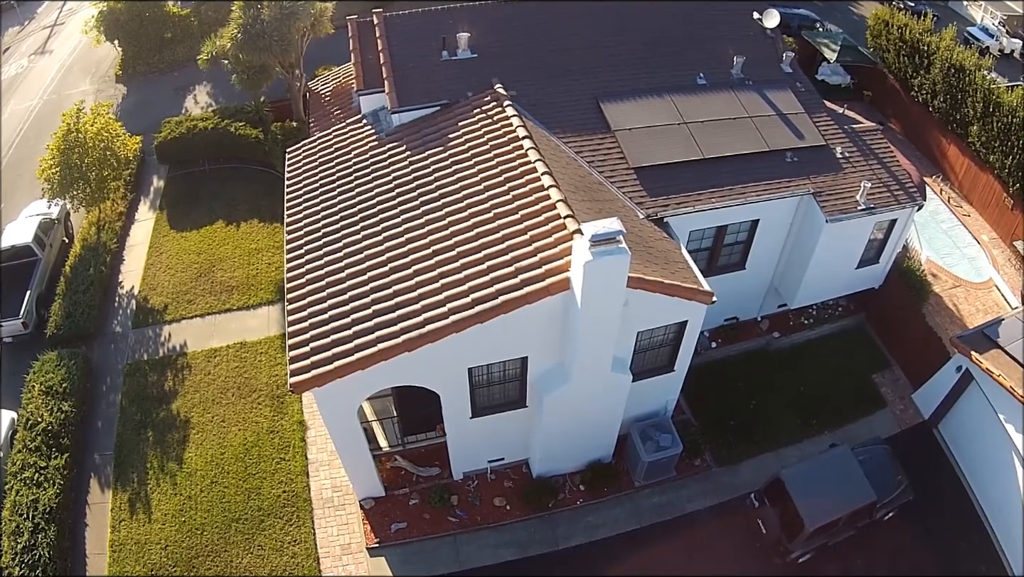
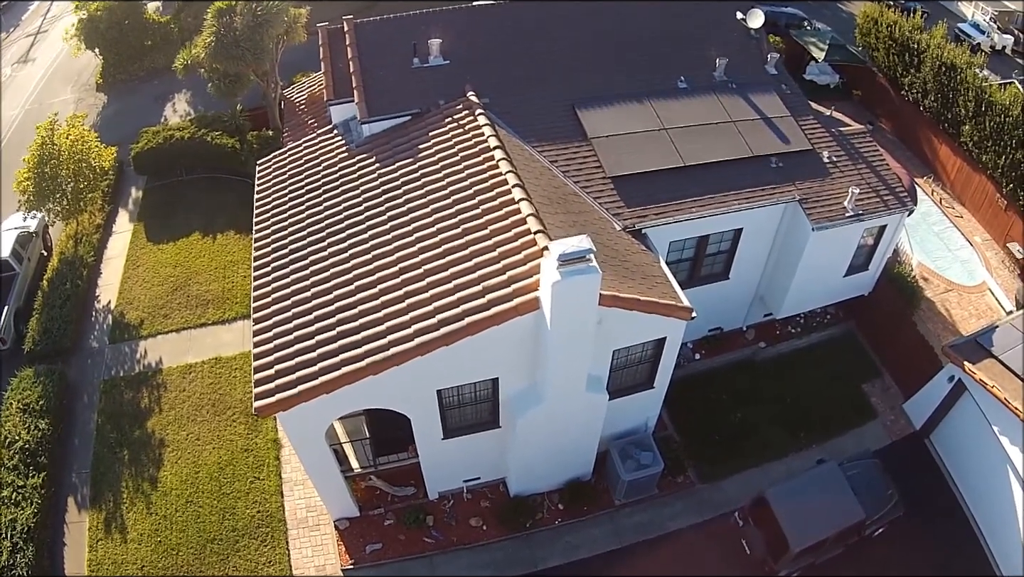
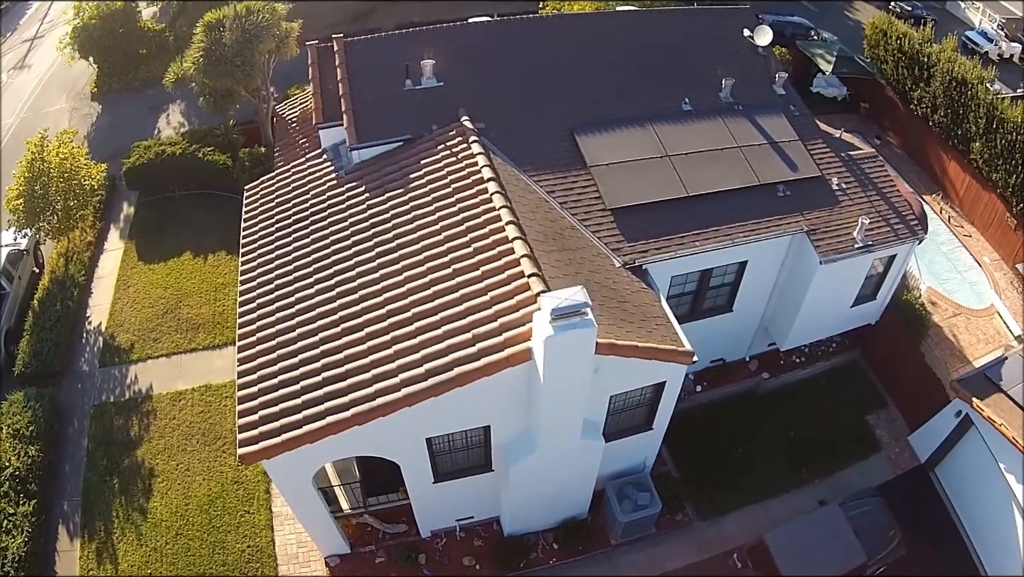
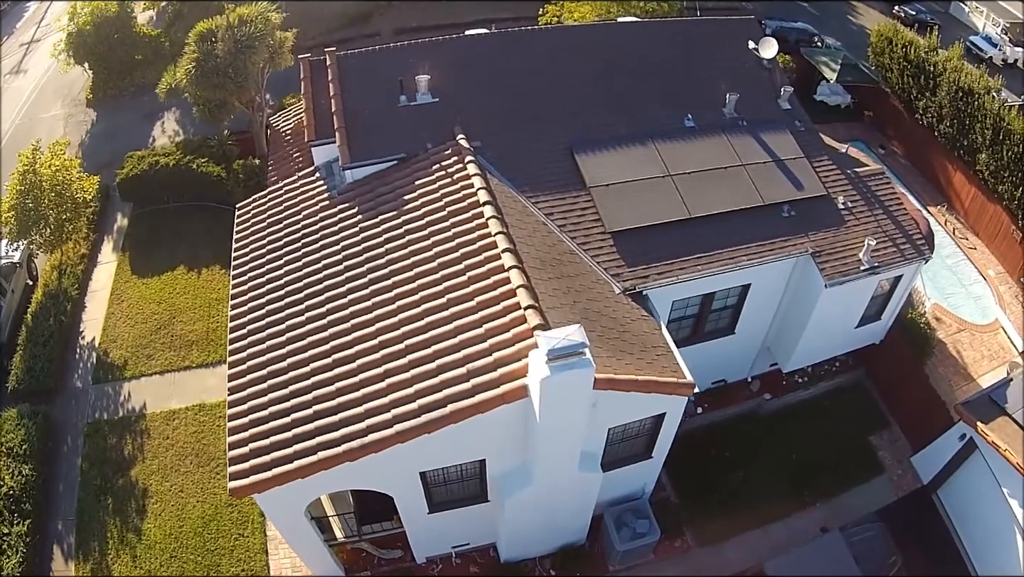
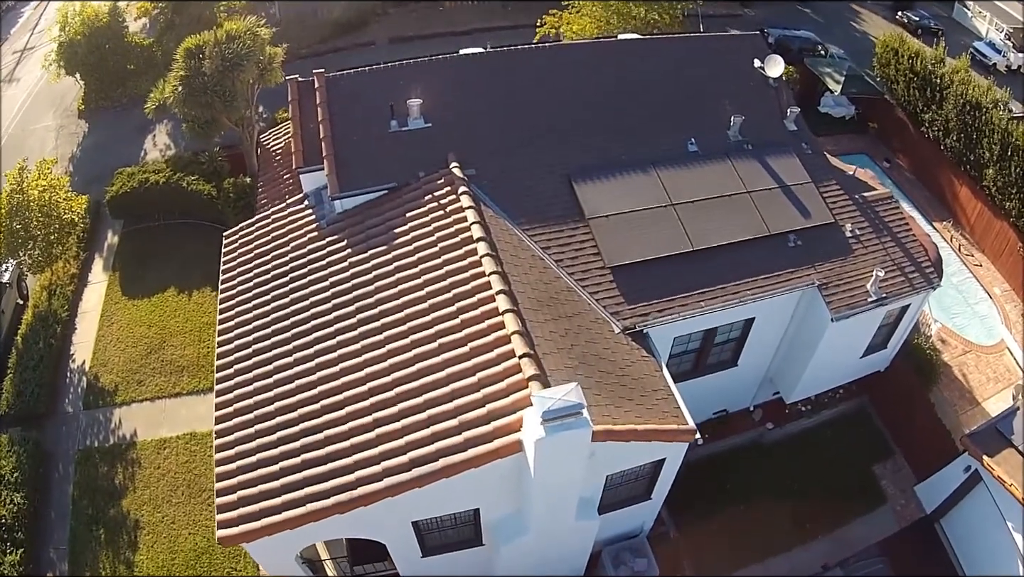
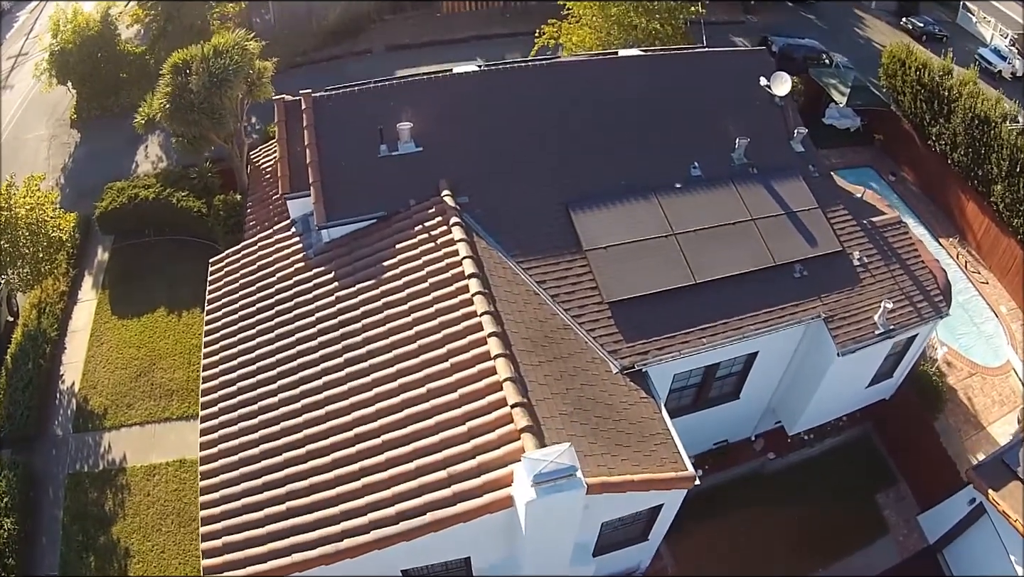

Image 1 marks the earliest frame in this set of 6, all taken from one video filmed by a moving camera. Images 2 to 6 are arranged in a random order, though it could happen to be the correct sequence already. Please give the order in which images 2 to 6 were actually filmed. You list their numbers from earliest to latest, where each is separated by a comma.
2, 3, 4, 5, 6
